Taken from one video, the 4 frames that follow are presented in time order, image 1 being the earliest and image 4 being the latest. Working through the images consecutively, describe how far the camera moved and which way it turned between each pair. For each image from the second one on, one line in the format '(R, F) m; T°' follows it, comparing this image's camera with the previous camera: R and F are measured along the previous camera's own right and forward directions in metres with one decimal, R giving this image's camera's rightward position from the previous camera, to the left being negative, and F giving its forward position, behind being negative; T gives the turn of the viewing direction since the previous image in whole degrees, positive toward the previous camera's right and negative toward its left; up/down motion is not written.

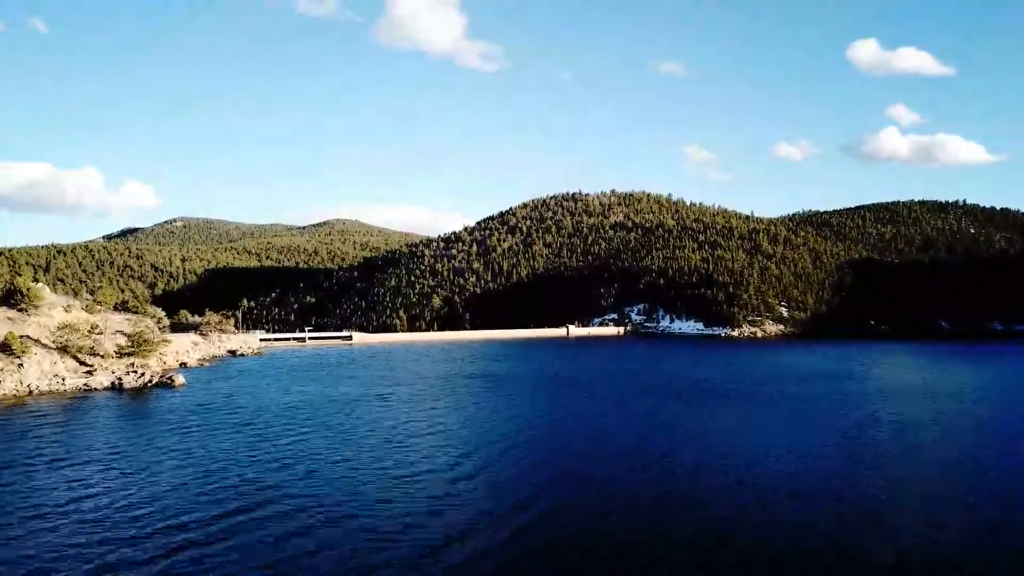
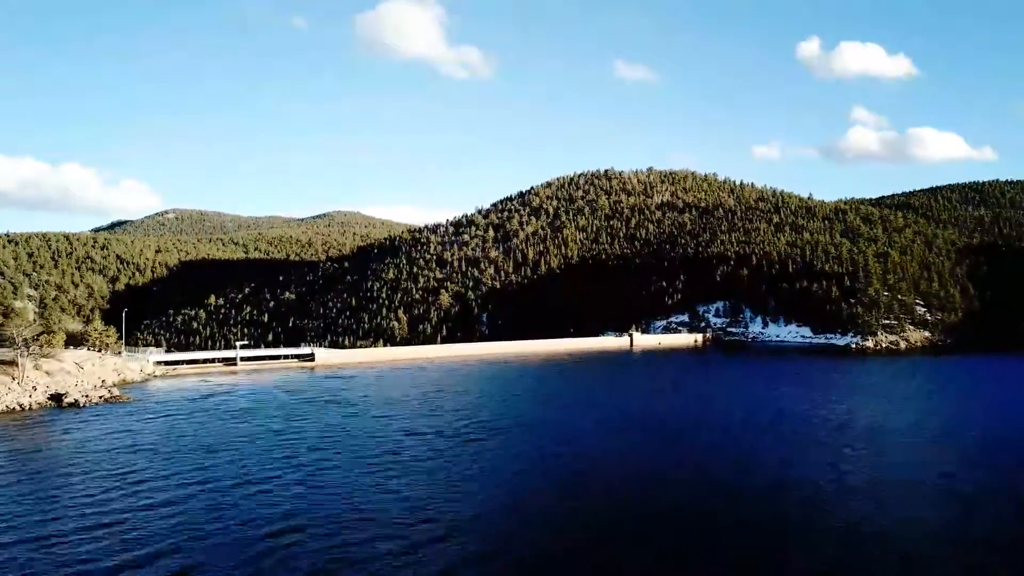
(-4.5, +35.7) m; 0°
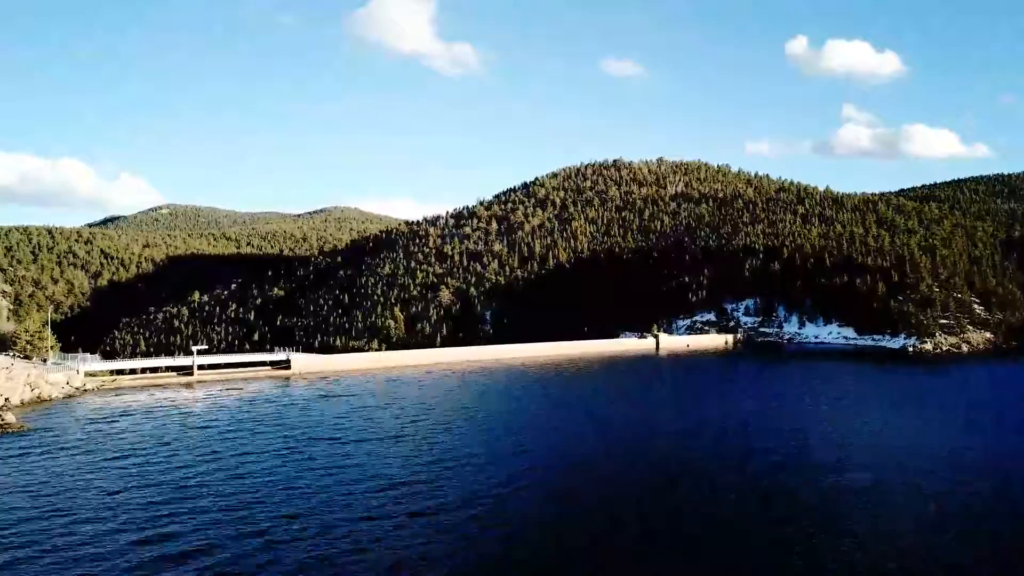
(-1.3, +10.4) m; 0°
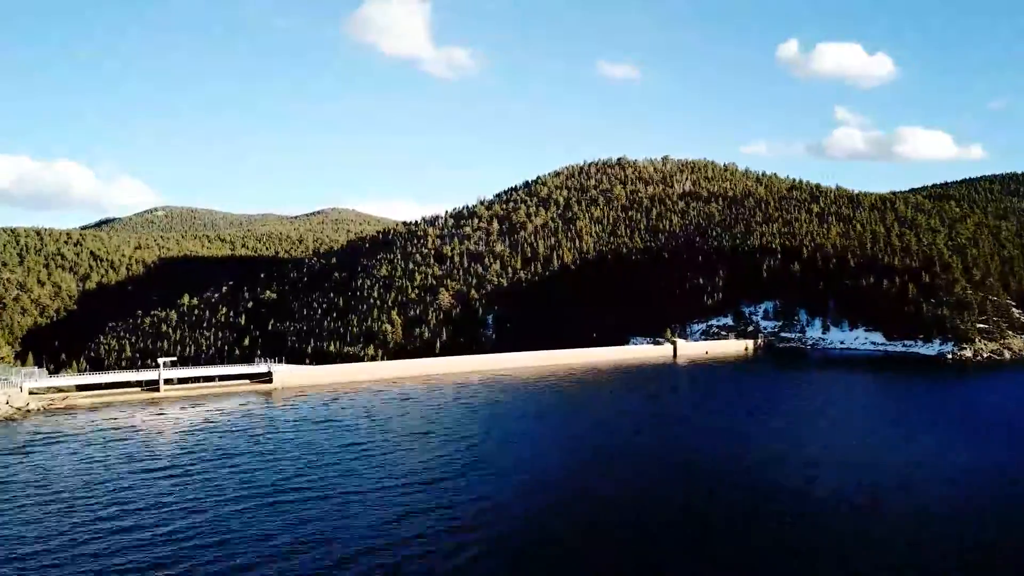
(-0.8, +5.8) m; 0°
